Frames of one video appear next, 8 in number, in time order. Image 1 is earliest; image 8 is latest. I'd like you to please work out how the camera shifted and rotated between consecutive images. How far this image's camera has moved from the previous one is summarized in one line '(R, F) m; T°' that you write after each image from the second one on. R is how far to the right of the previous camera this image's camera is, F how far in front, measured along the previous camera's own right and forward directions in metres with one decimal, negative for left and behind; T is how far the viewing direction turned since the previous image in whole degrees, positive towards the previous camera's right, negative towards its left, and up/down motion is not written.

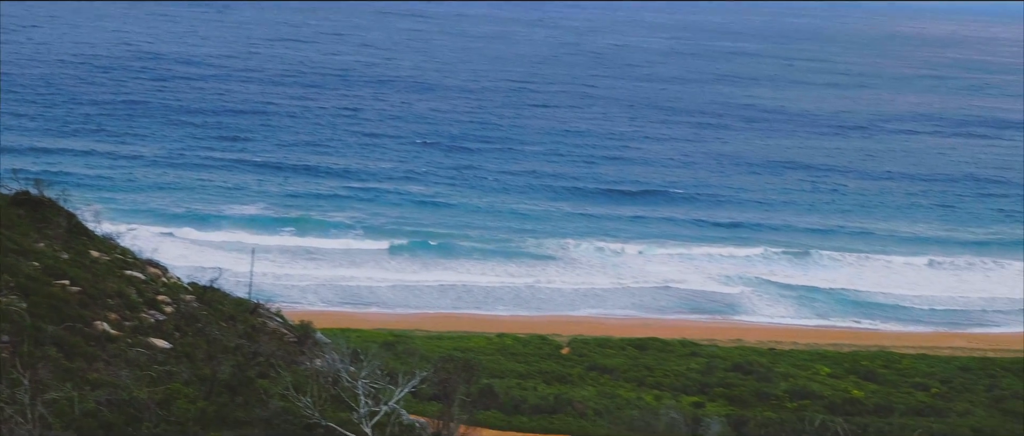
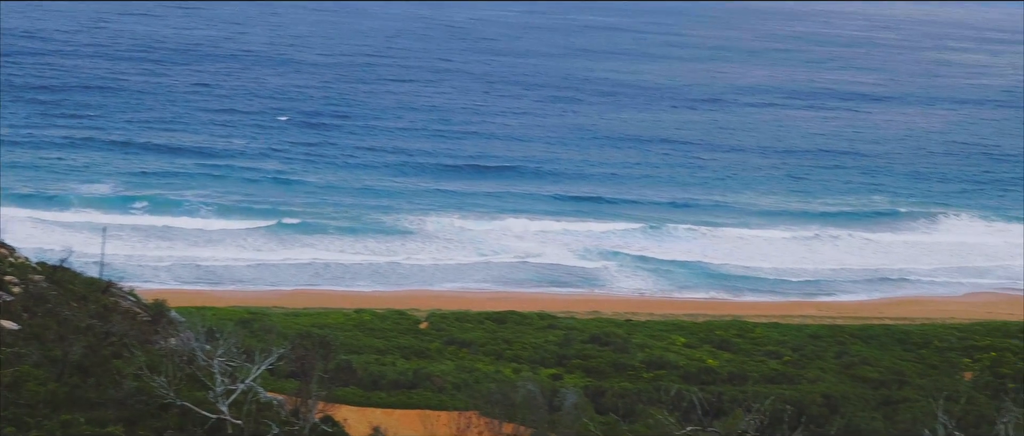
(+0.1, 0.0) m; +5°
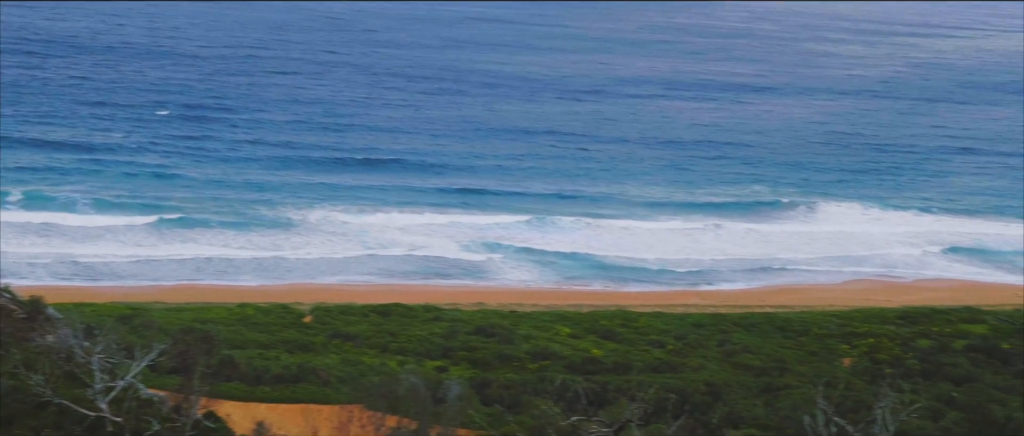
(+0.6, -0.1) m; +3°
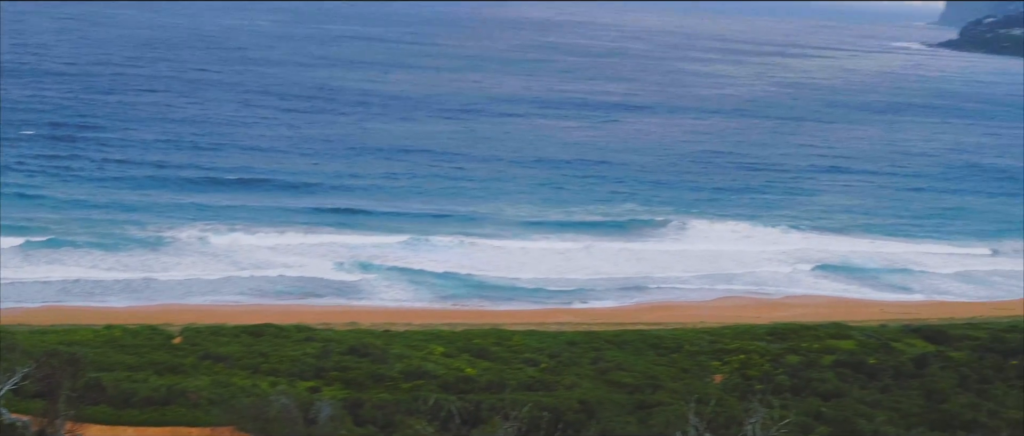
(+0.3, 0.0) m; +4°
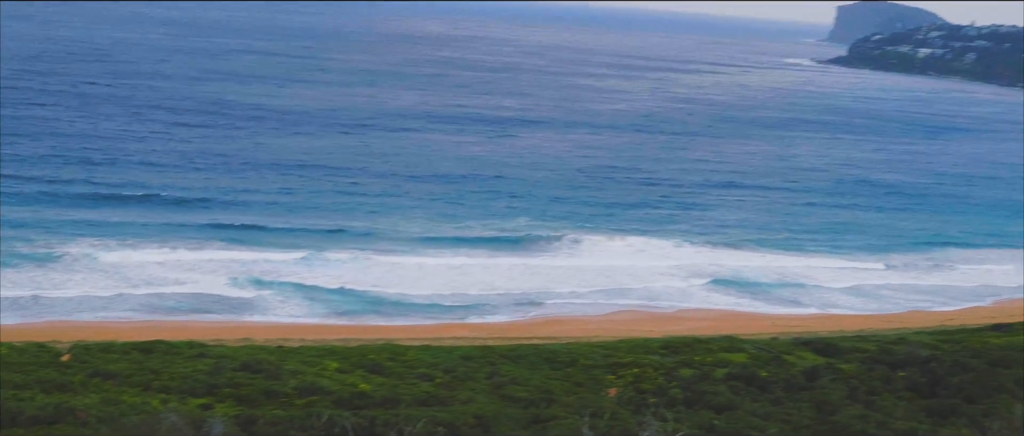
(+0.3, 0.0) m; +3°
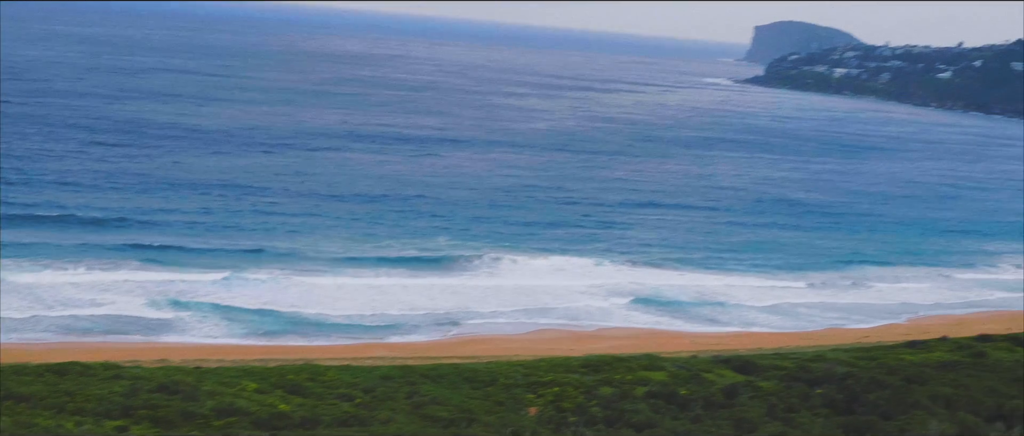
(+0.2, 0.0) m; +2°
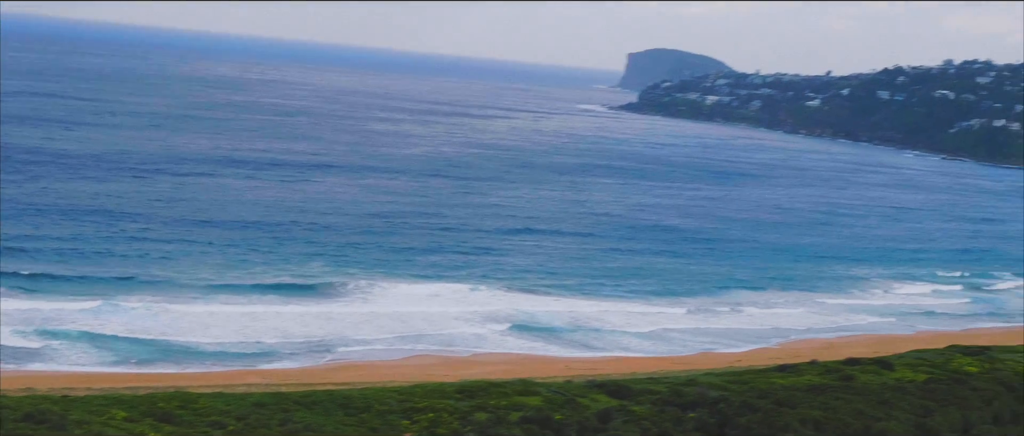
(+0.3, 0.0) m; +4°
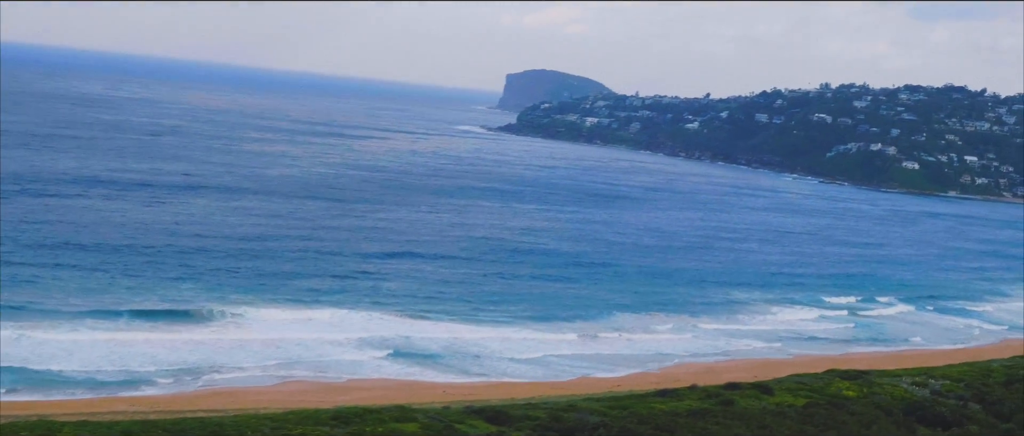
(+0.4, +0.4) m; +4°
